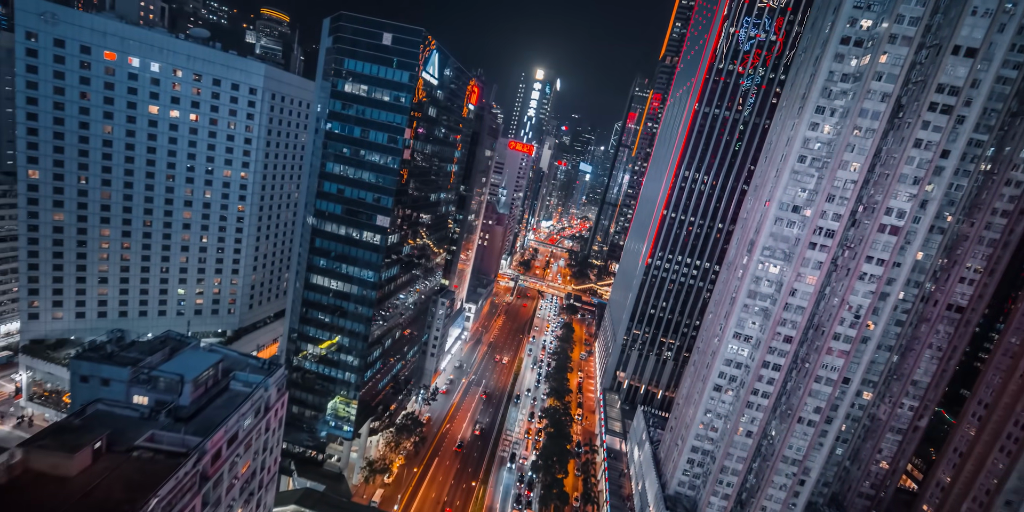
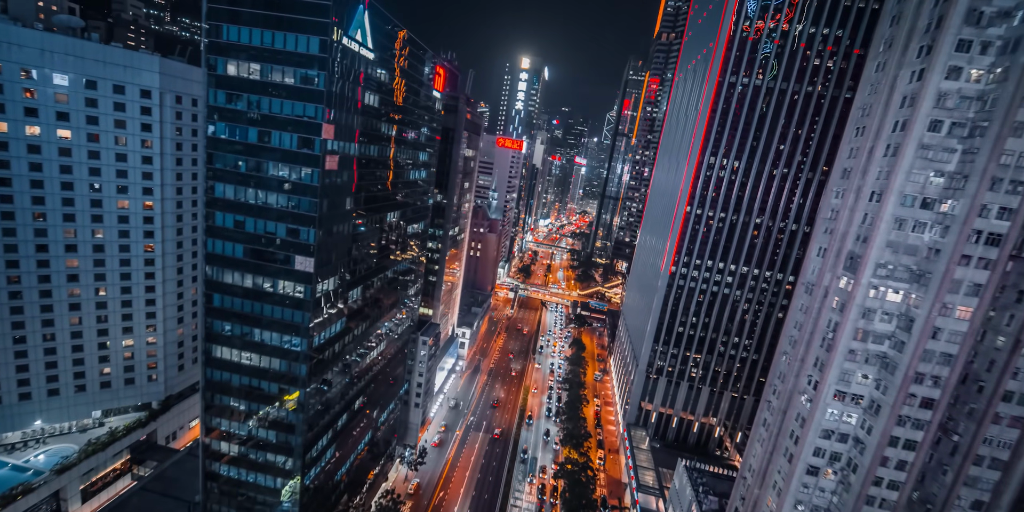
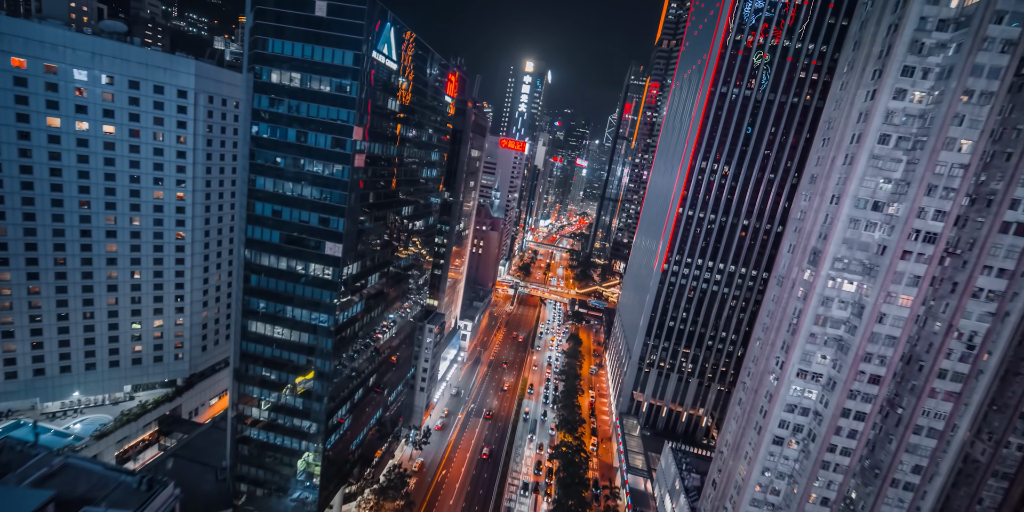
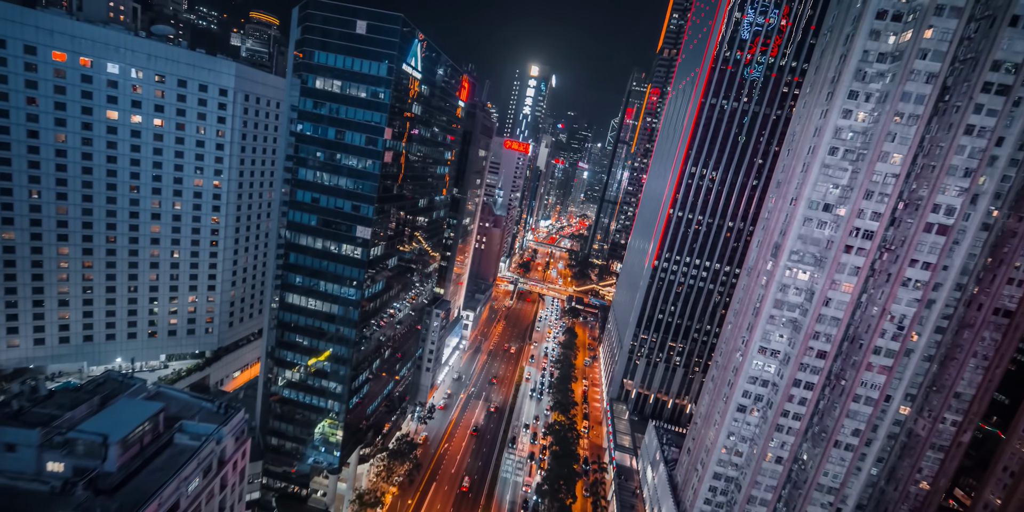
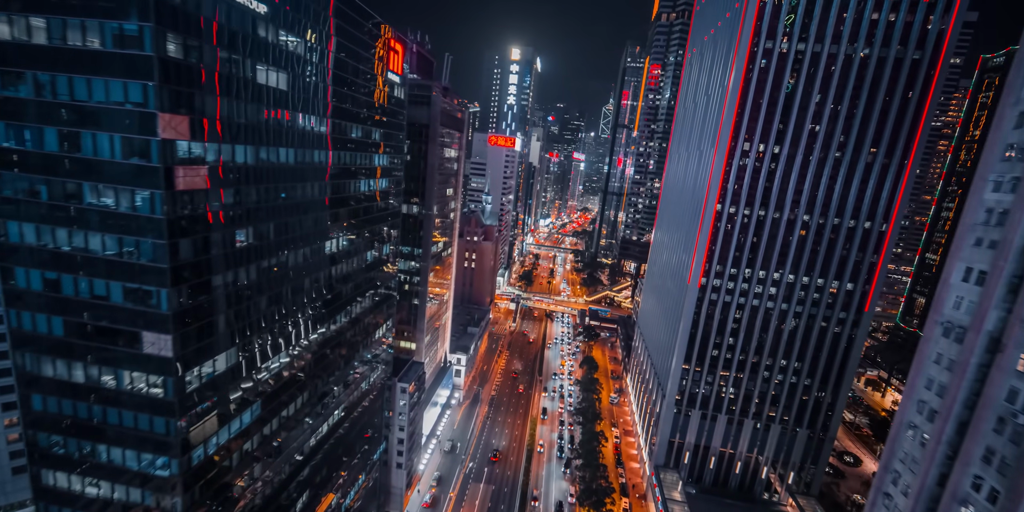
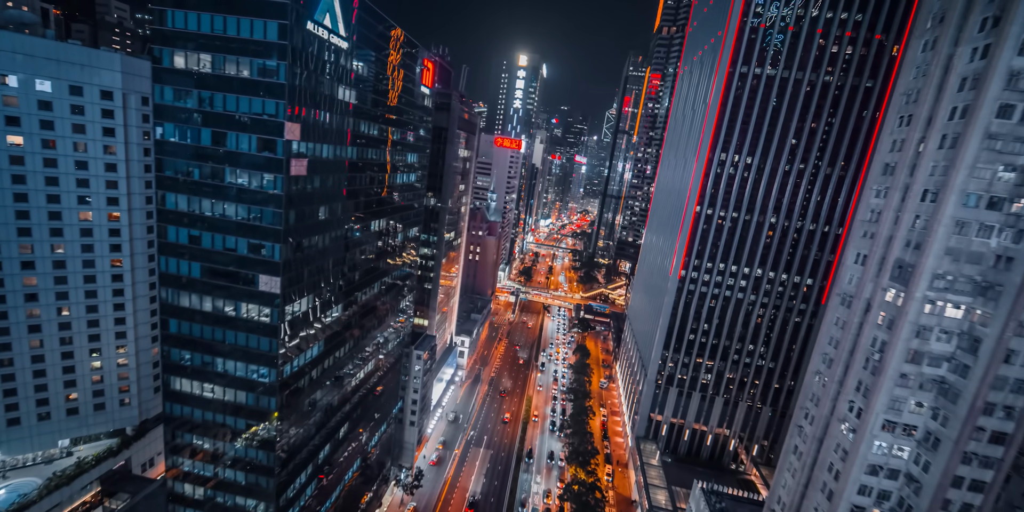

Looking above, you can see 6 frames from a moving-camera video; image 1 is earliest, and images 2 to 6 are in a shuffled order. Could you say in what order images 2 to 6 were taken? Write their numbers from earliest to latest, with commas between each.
4, 3, 2, 6, 5
